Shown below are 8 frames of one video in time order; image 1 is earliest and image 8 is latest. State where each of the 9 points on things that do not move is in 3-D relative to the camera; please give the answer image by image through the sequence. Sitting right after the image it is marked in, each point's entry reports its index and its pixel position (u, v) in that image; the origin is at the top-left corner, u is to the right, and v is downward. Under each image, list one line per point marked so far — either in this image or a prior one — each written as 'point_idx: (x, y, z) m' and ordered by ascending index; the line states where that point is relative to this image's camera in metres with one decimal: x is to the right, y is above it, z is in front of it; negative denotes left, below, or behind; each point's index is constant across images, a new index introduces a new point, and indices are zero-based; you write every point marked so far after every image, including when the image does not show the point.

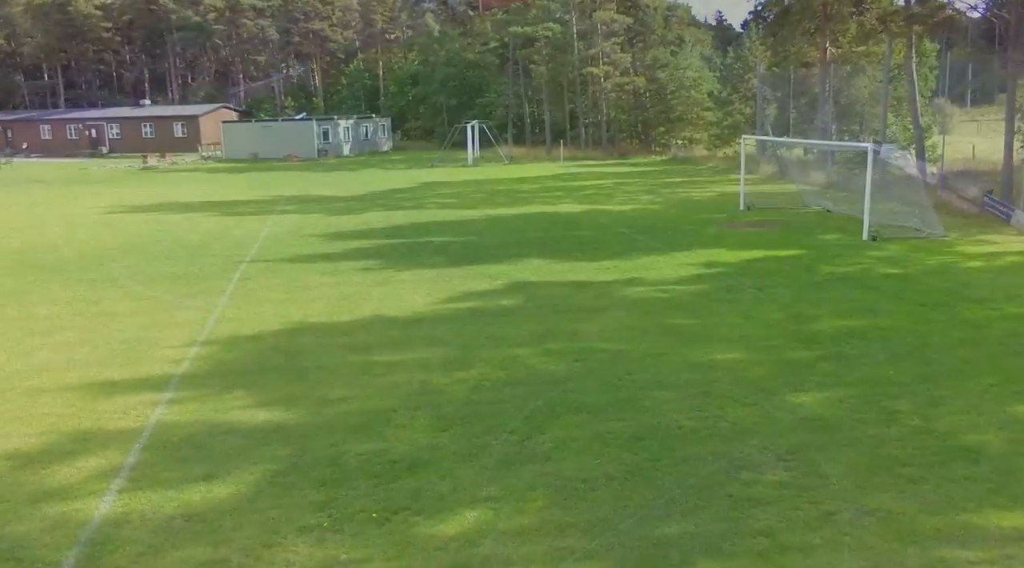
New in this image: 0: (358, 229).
0: (-2.4, +0.8, +15.9) m
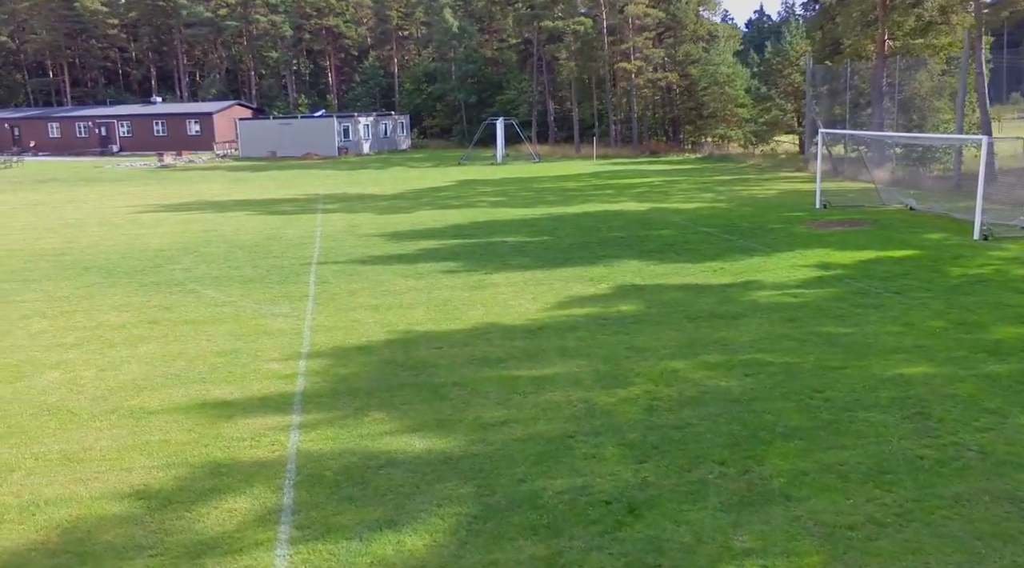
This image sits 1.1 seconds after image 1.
0: (-1.4, +0.8, +15.0) m
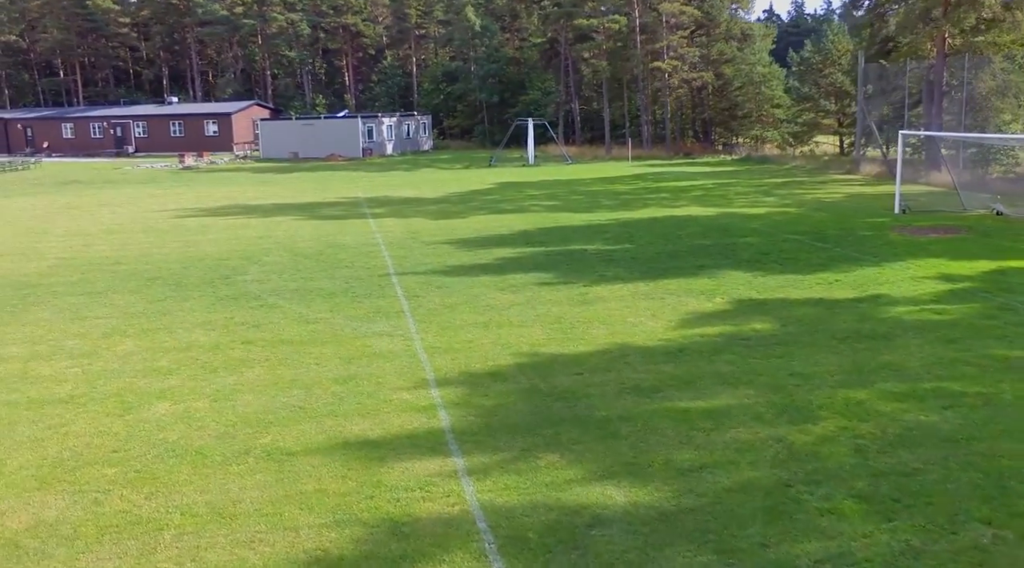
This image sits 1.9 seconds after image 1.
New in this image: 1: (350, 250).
0: (-0.4, +0.7, +14.3) m
1: (-2.1, +0.4, +13.2) m
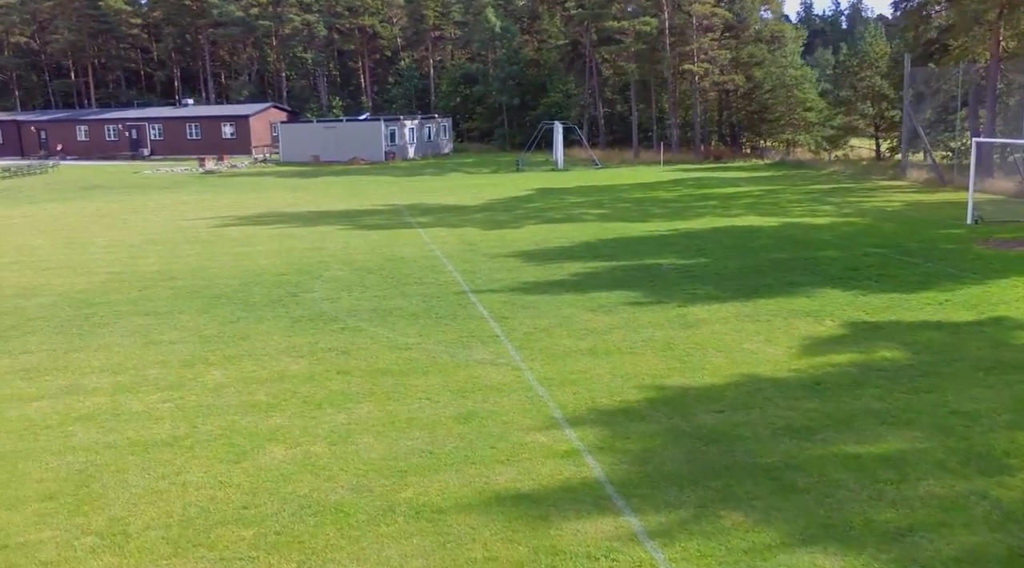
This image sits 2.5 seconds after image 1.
0: (+0.5, +0.5, +13.8) m
1: (-1.3, +0.2, +12.7) m
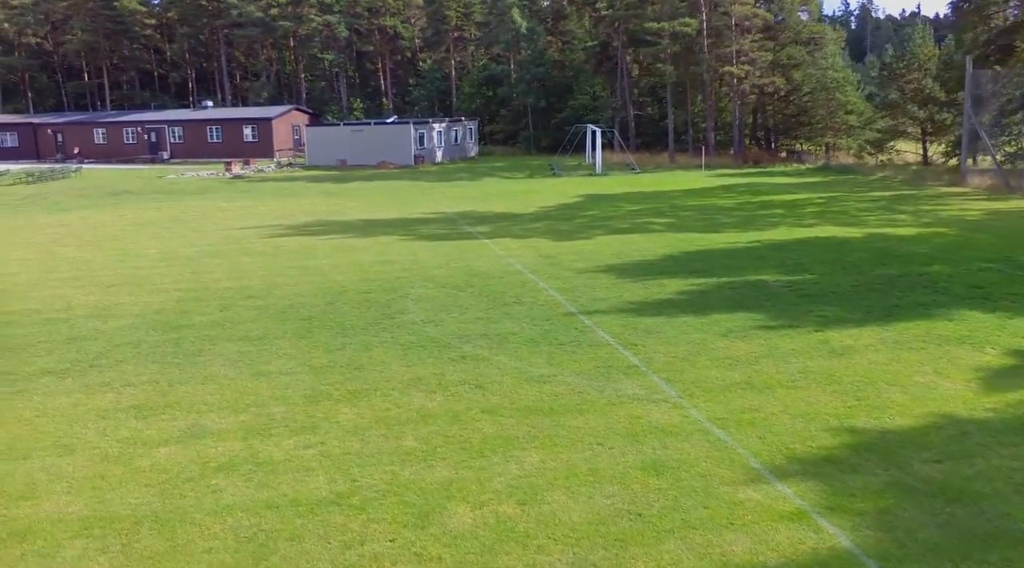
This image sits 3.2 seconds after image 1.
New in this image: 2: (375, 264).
0: (+1.6, +0.3, +13.1) m
1: (-0.2, 0.0, +12.0) m
2: (-1.9, +0.3, +13.6) m
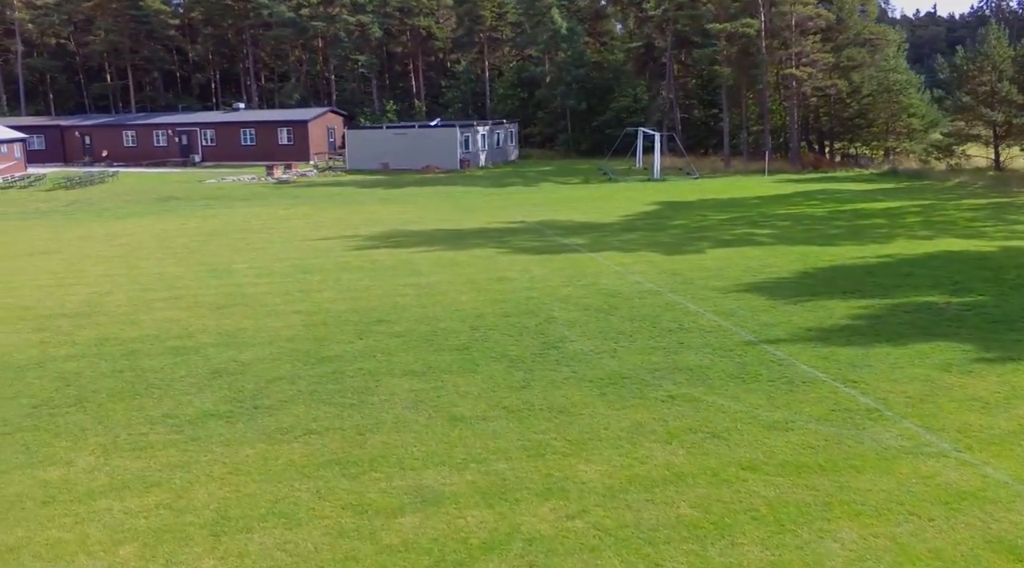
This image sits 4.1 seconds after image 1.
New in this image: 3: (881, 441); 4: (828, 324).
0: (+3.2, 0.0, +12.2) m
1: (+1.4, -0.2, +11.1) m
2: (-0.3, 0.0, +12.7) m
3: (+2.4, -1.0, +6.5) m
4: (+3.1, -0.4, +9.9) m
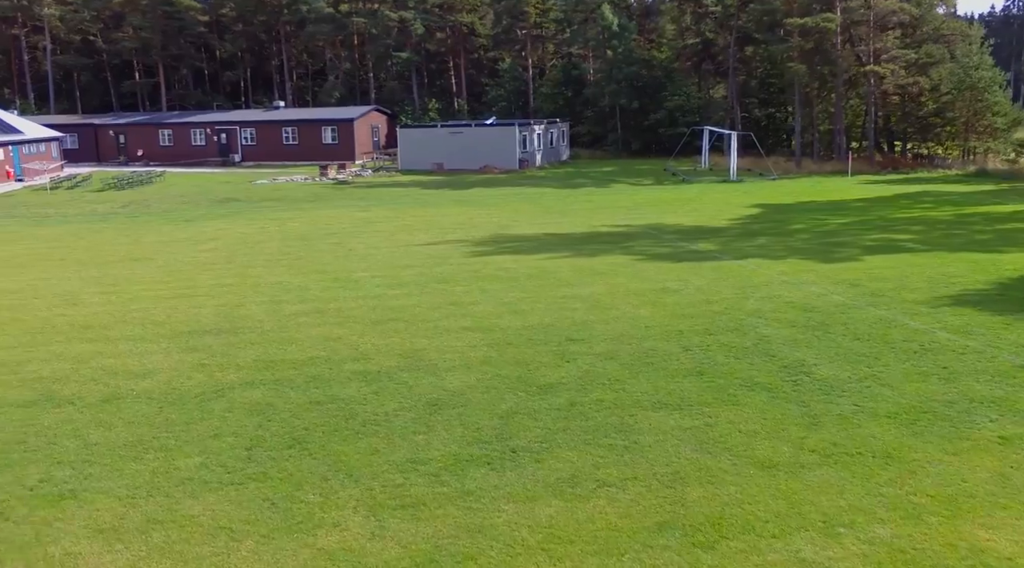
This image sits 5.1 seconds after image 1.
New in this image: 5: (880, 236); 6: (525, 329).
0: (+5.2, -0.1, +11.1) m
1: (+3.4, -0.3, +10.0) m
2: (+1.7, -0.1, +11.6) m
3: (+4.4, -1.1, +5.4) m
4: (+5.1, -0.5, +8.8) m
5: (+6.0, +0.8, +16.4) m
6: (+0.1, -0.4, +9.9) m
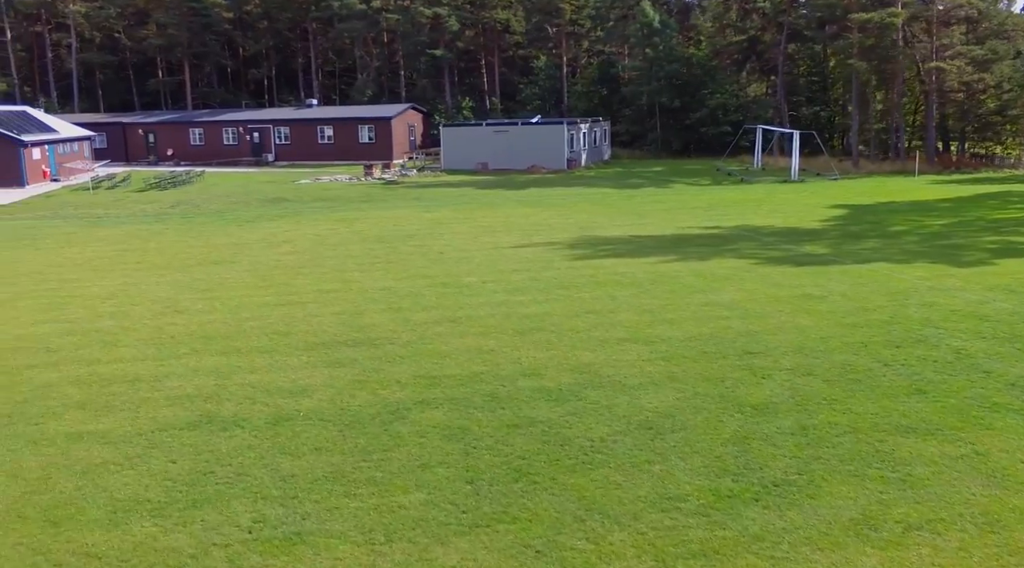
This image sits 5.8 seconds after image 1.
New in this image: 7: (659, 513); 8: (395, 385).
0: (+6.6, -0.2, +10.3) m
1: (+4.9, -0.4, +9.2) m
2: (+3.2, -0.2, +10.8) m
3: (+5.9, -1.2, +4.6) m
4: (+6.6, -0.6, +8.0) m
5: (+7.5, +0.8, +15.6) m
6: (+1.6, -0.5, +9.2) m
7: (+0.8, -1.2, +5.4) m
8: (-0.9, -0.8, +7.9) m
